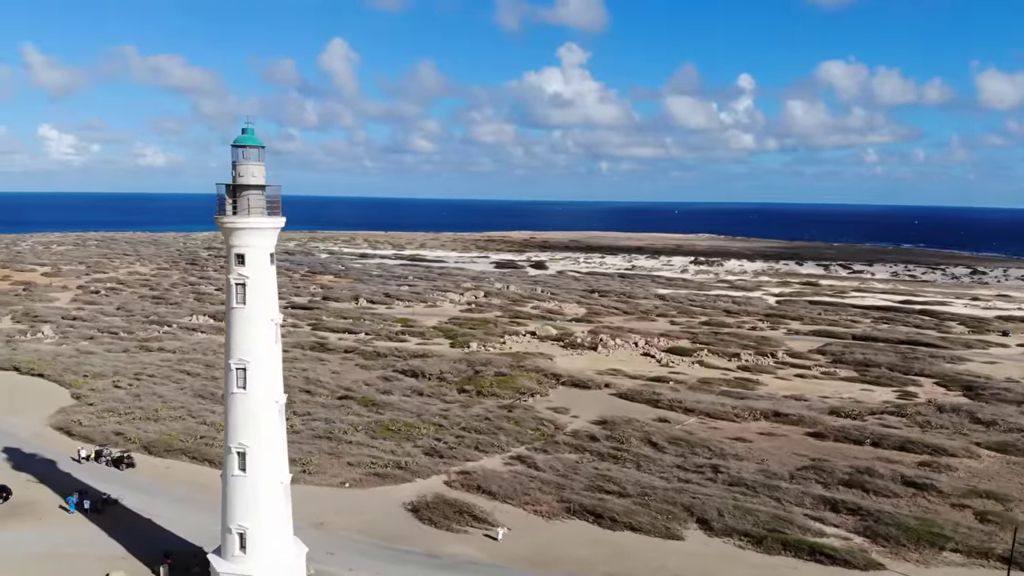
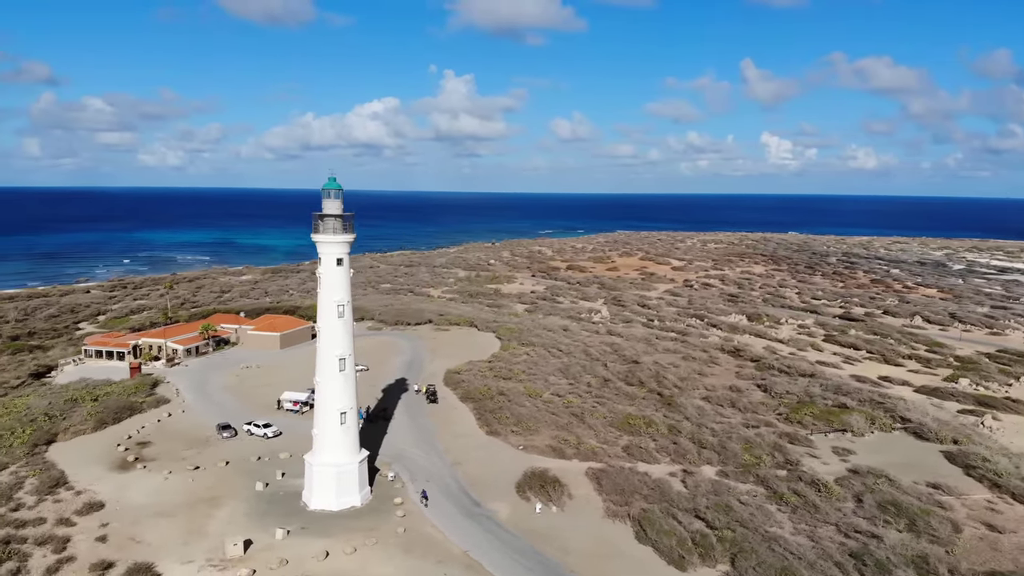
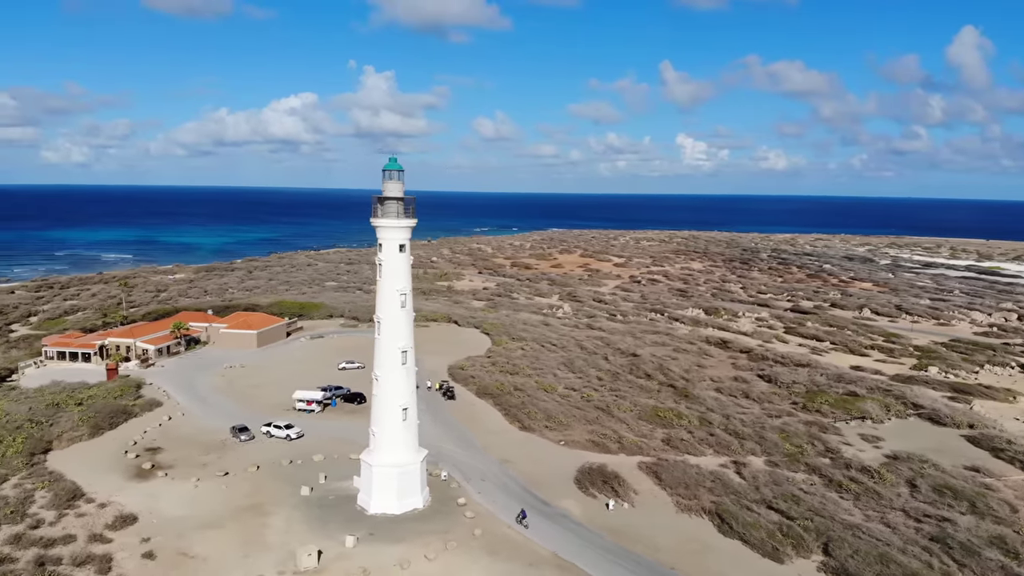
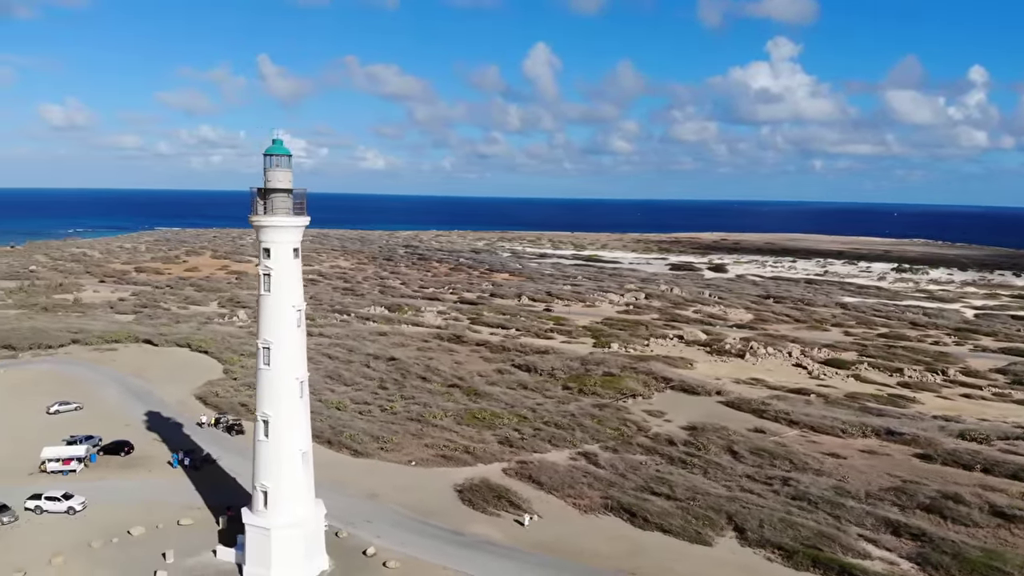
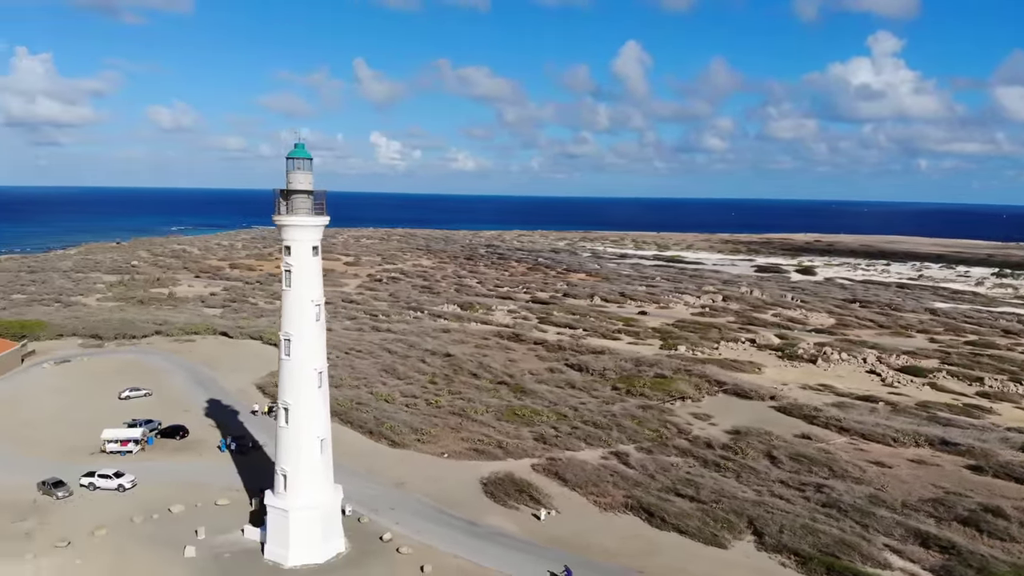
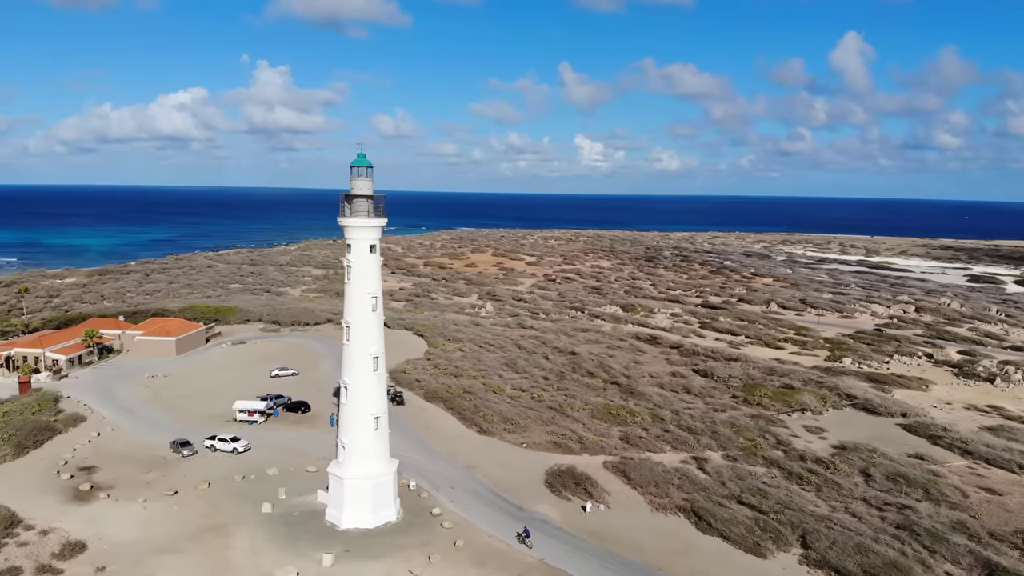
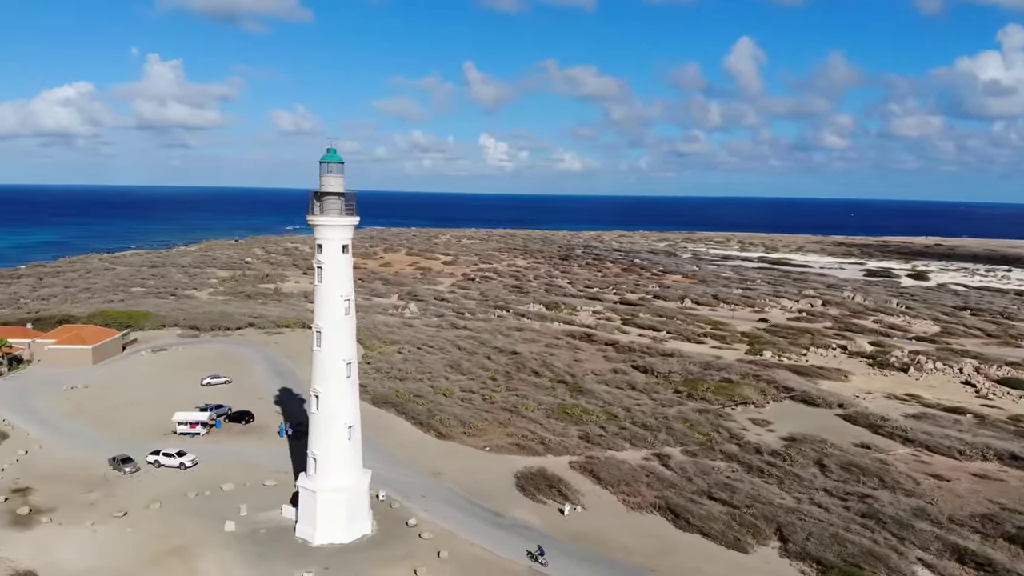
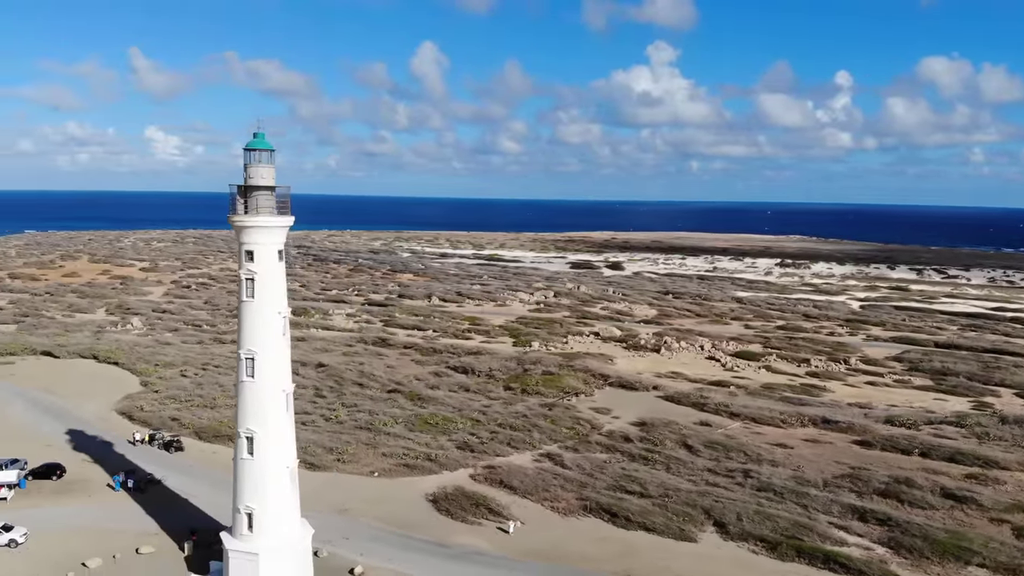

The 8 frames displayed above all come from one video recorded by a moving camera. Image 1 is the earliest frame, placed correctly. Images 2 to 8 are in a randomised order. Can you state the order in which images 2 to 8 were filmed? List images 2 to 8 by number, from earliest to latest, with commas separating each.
8, 4, 5, 7, 6, 3, 2
